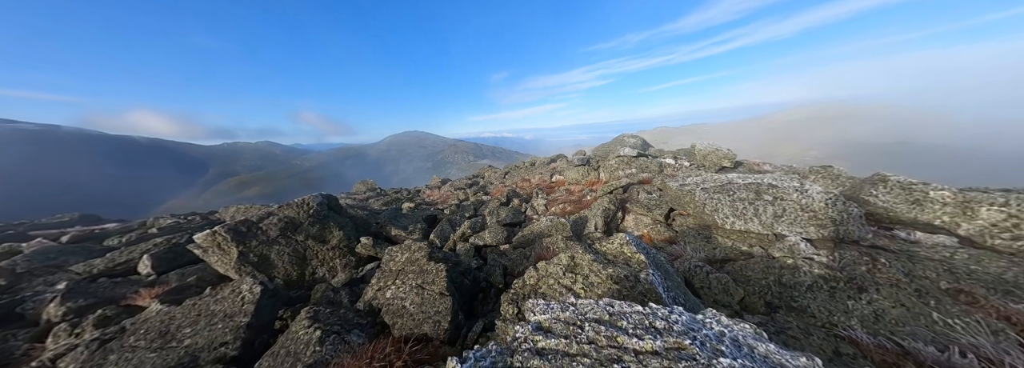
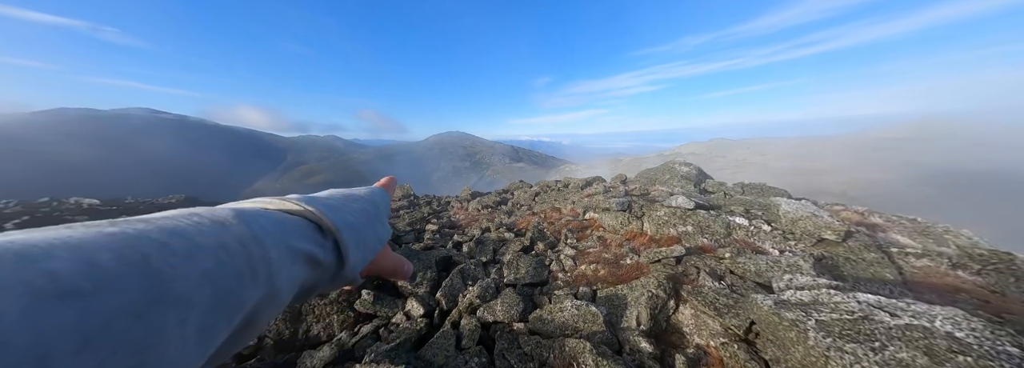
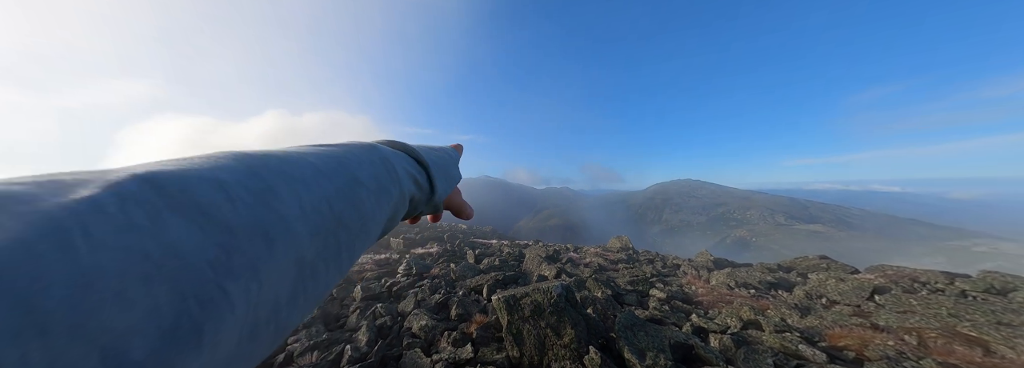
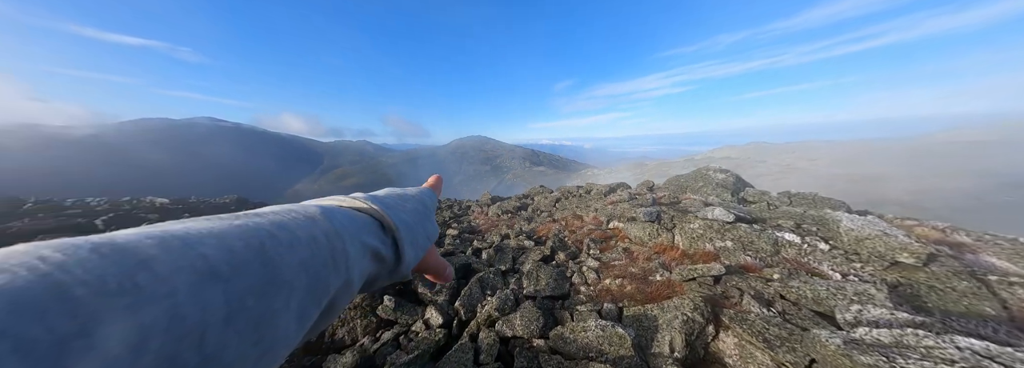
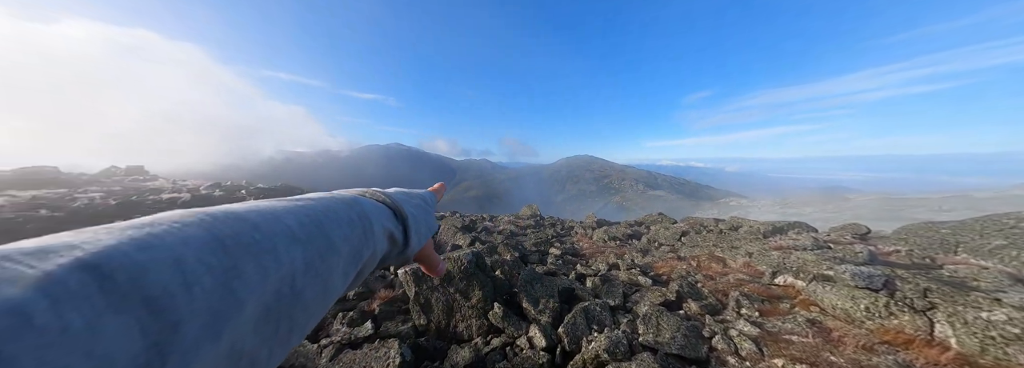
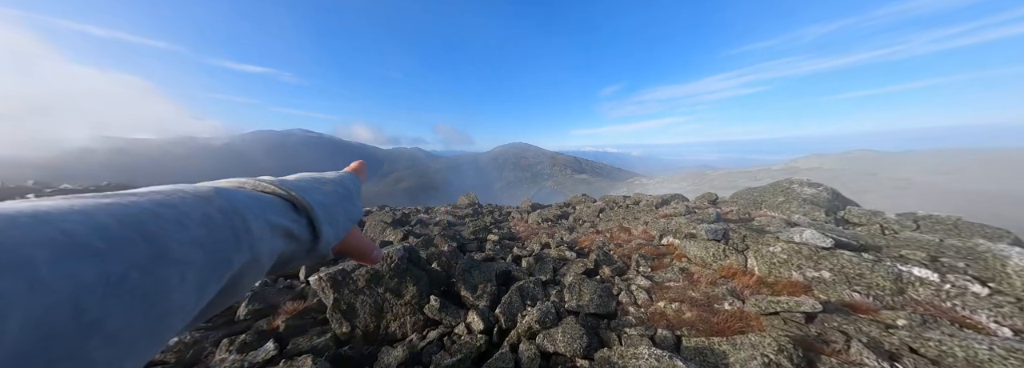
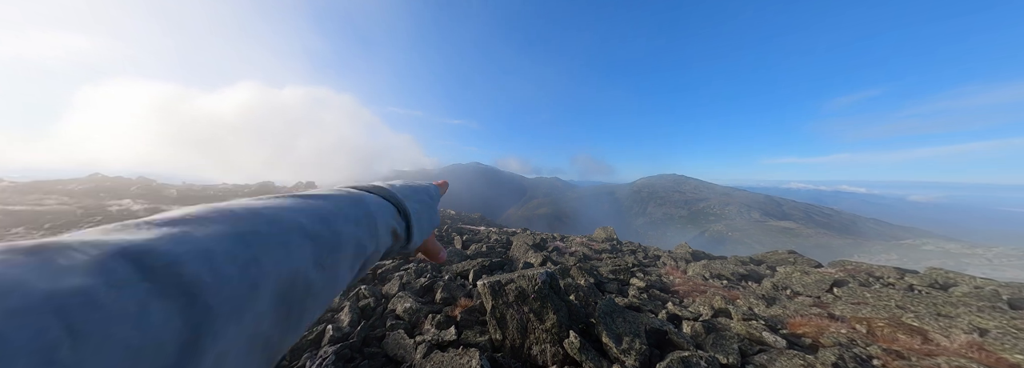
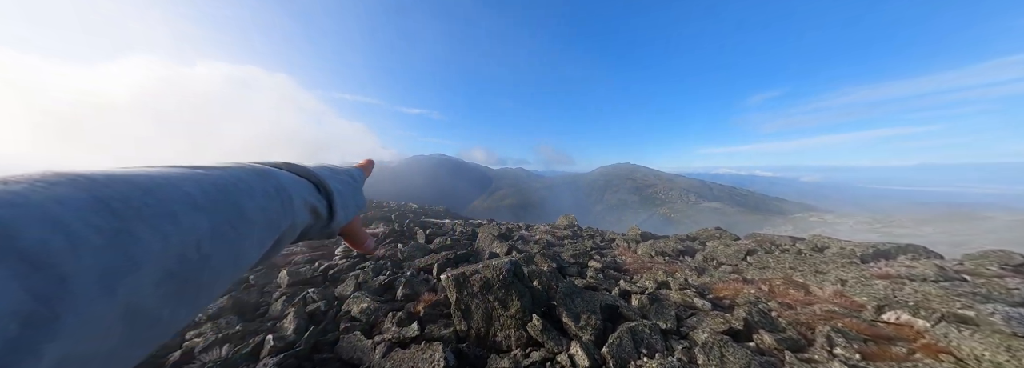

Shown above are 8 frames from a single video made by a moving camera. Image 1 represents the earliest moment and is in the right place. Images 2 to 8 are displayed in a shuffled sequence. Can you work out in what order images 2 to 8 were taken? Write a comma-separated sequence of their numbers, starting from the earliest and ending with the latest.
2, 4, 6, 5, 8, 7, 3
